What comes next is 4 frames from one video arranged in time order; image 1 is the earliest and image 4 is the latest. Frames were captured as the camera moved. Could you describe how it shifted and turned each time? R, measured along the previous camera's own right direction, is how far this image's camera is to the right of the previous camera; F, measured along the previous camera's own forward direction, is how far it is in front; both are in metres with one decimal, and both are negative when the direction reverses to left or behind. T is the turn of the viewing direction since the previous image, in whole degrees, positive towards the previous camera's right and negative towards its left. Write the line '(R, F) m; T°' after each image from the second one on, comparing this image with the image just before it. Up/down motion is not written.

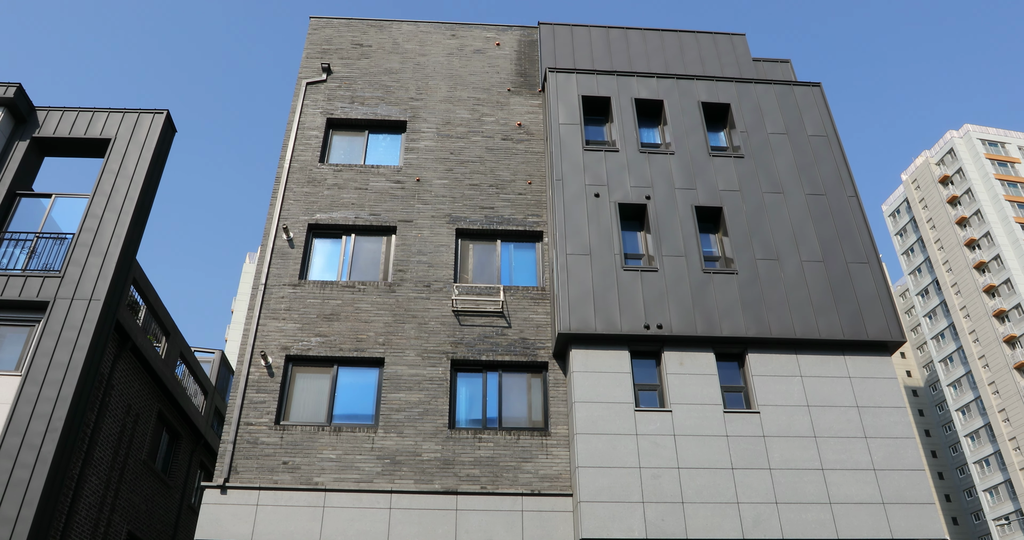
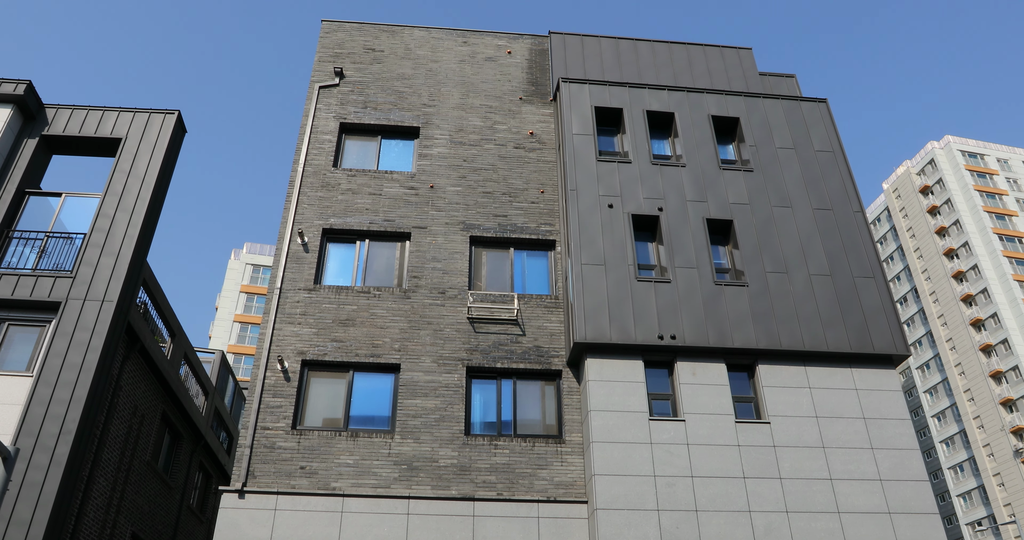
(-0.8, -0.2) m; +1°
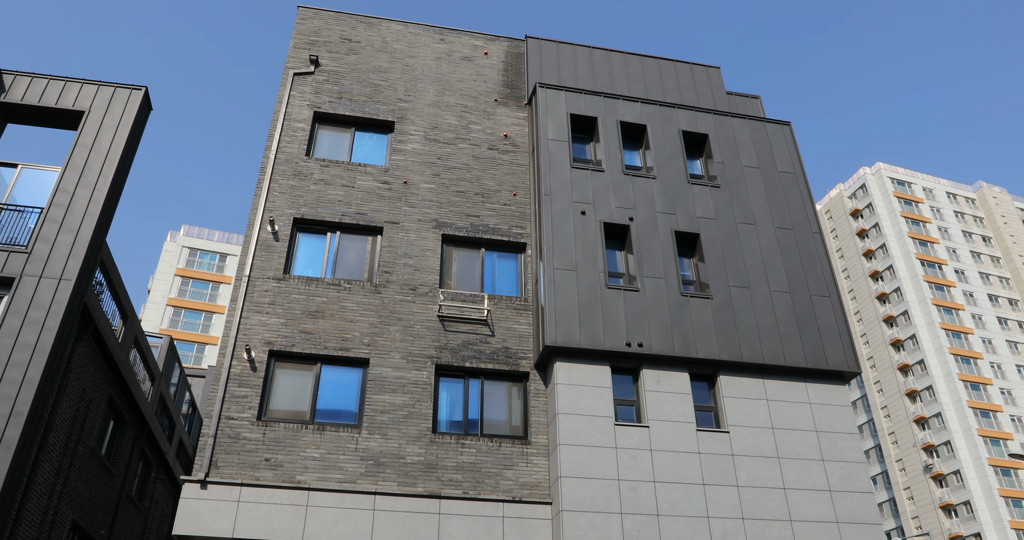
(-0.8, -0.1) m; +5°
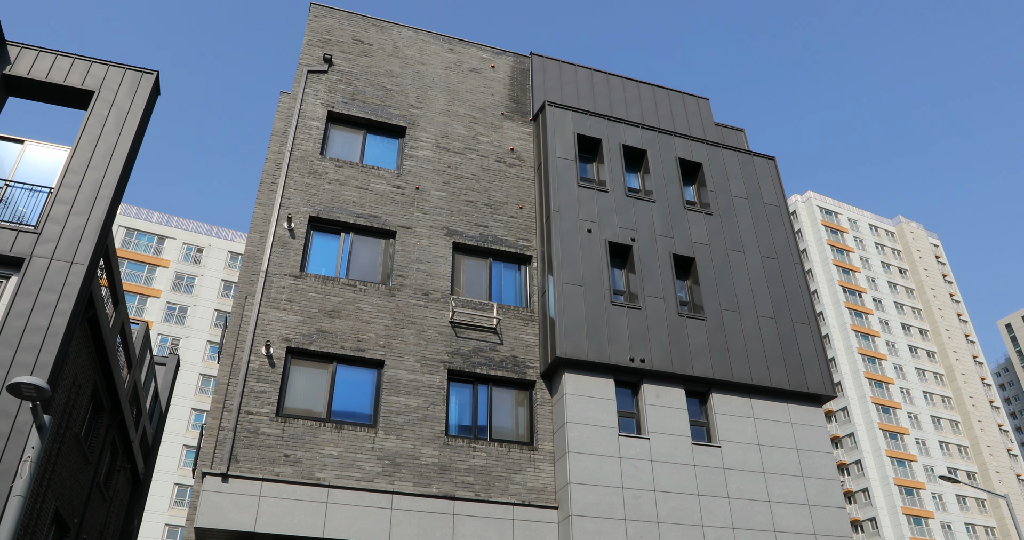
(-2.1, -0.6) m; +5°
